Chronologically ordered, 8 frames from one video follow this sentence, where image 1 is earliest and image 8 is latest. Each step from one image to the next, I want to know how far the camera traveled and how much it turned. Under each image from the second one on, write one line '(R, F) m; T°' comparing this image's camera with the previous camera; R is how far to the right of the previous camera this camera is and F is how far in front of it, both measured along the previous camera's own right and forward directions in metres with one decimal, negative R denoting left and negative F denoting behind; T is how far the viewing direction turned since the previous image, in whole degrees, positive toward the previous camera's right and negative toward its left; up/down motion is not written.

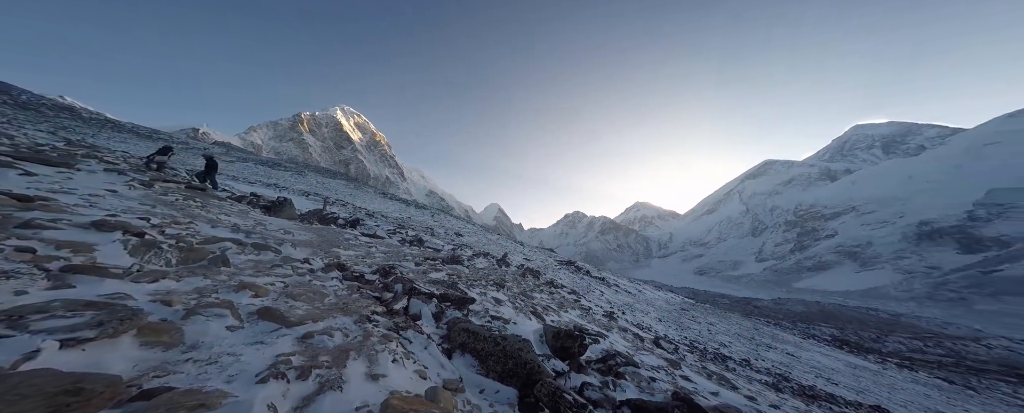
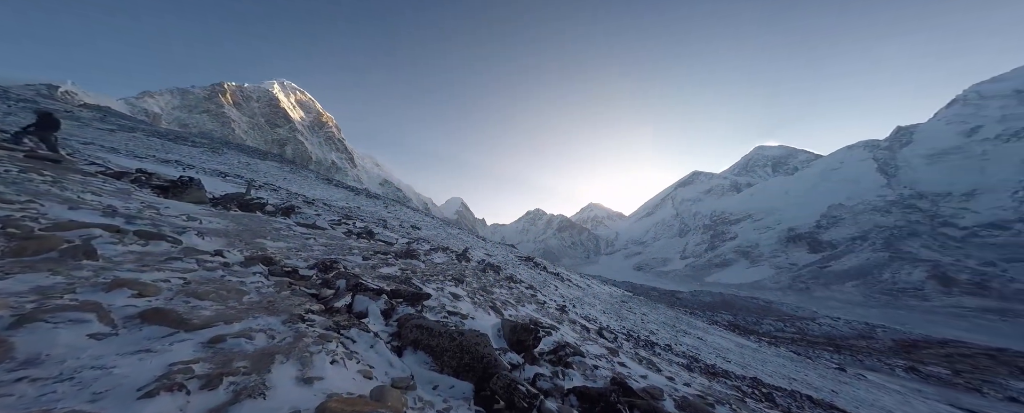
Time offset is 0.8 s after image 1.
(-1.7, +0.2) m; +12°
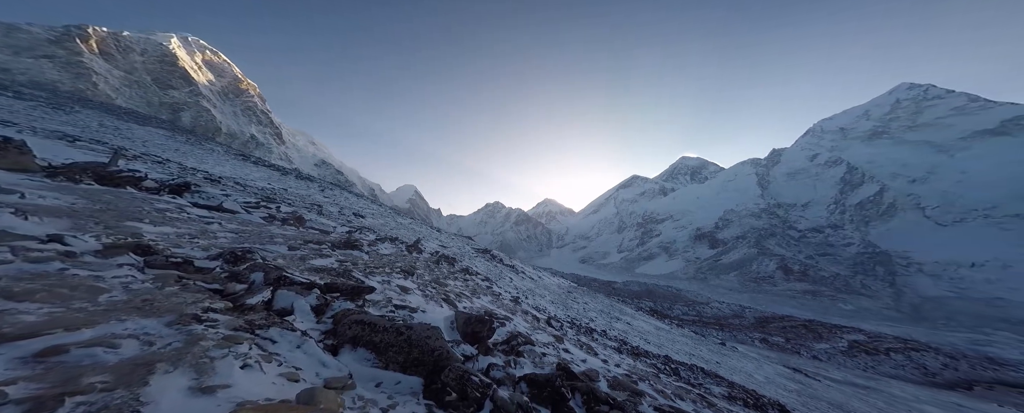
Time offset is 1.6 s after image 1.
(+0.2, +0.4) m; +6°
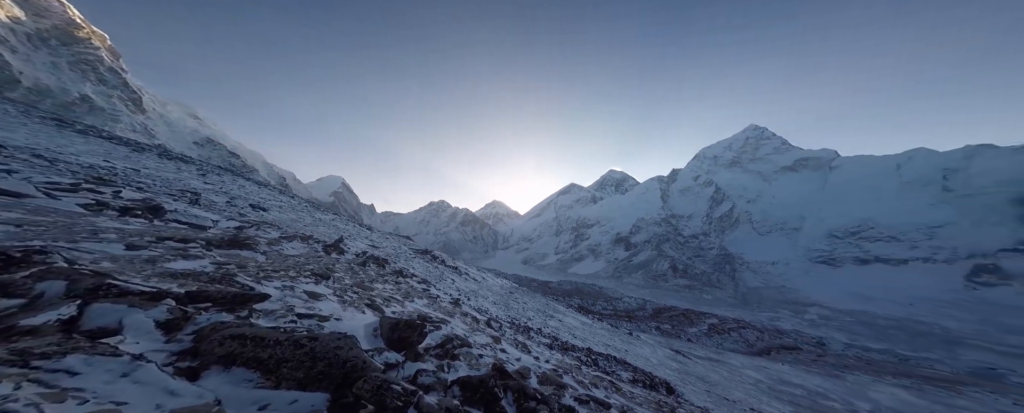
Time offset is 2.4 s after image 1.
(+0.5, +0.7) m; +7°
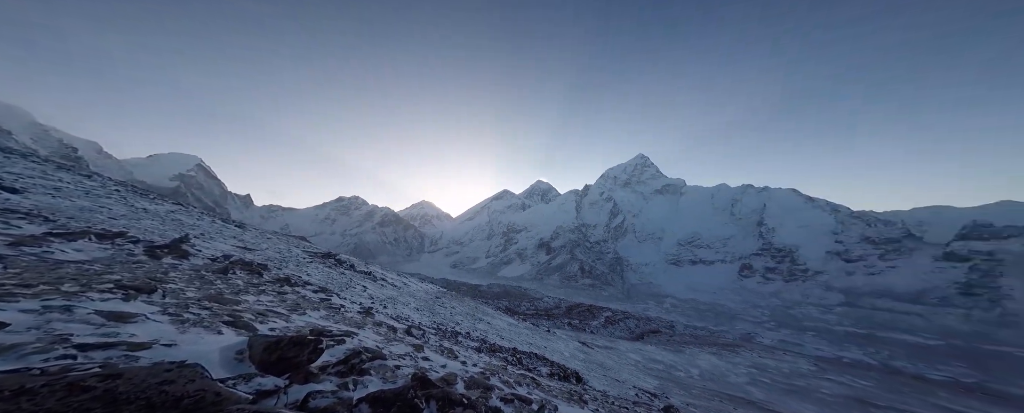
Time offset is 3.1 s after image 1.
(+0.7, +1.3) m; +10°
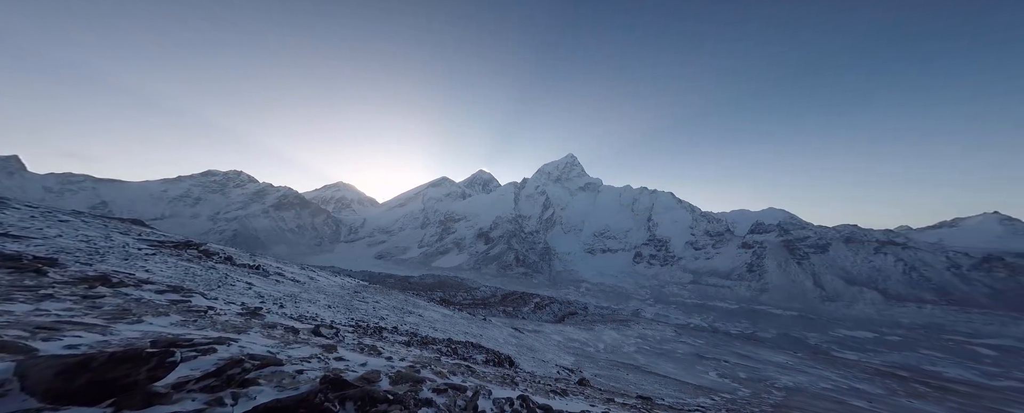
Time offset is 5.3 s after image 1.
(+0.9, +1.7) m; +9°
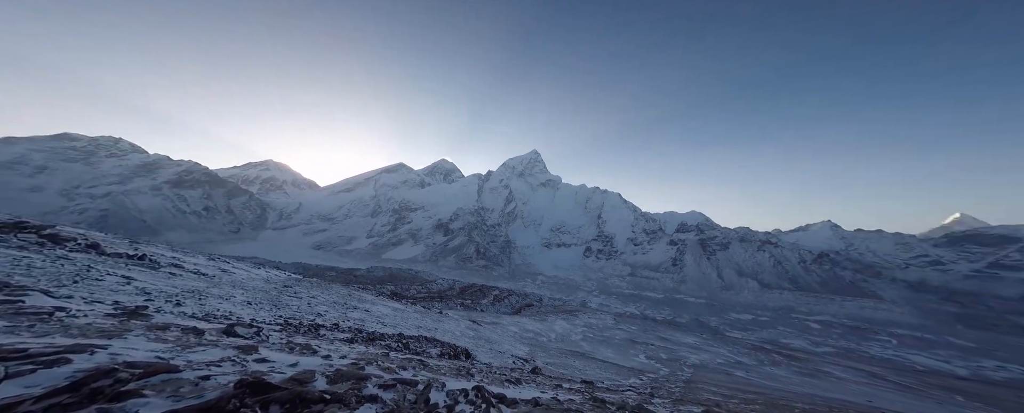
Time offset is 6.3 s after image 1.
(+0.6, +1.6) m; +6°
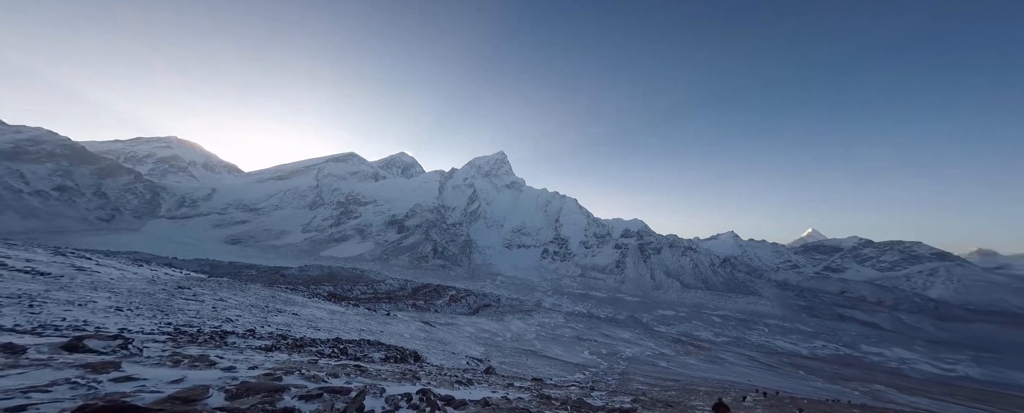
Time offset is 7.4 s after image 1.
(+0.8, +1.9) m; +6°
